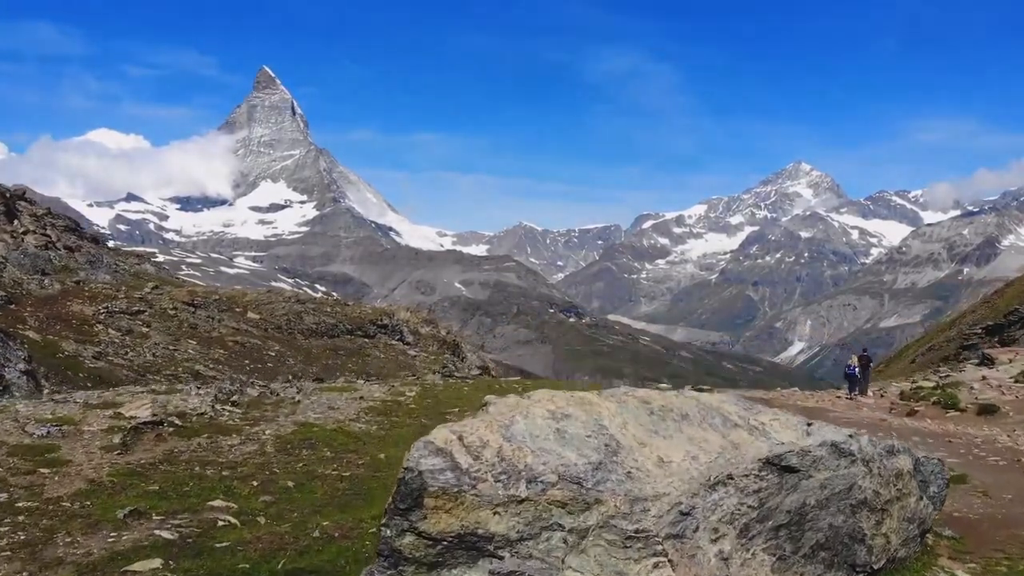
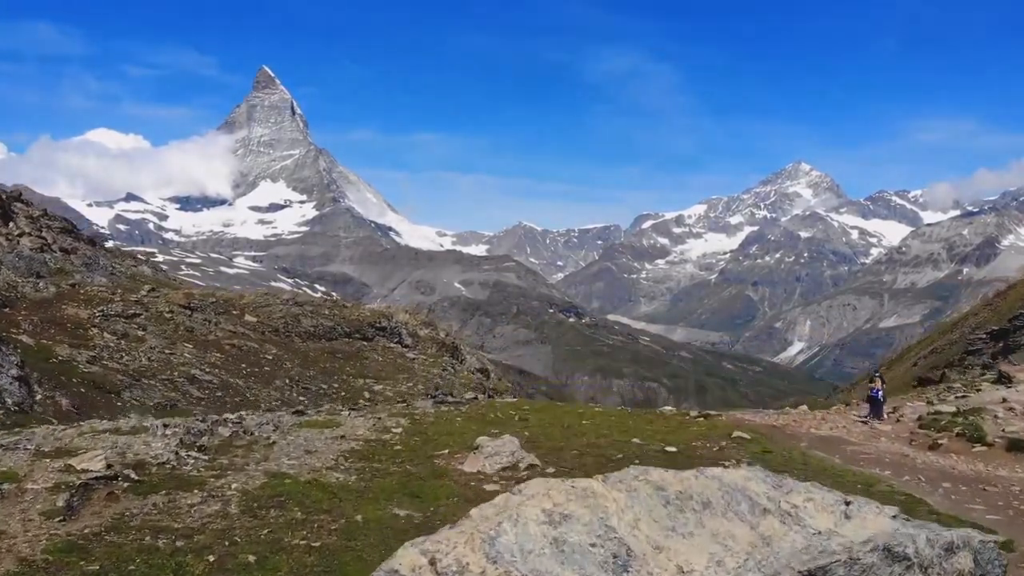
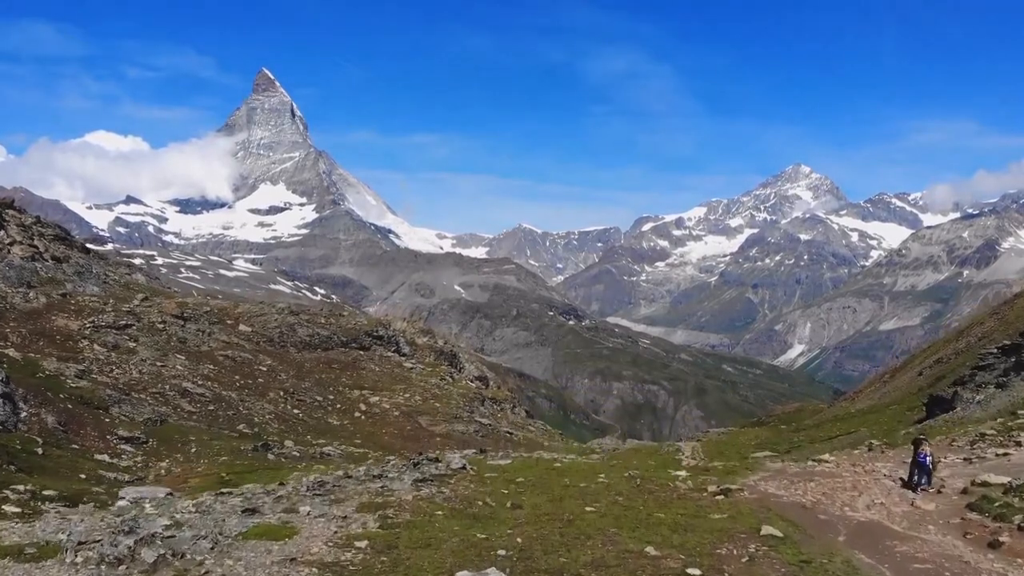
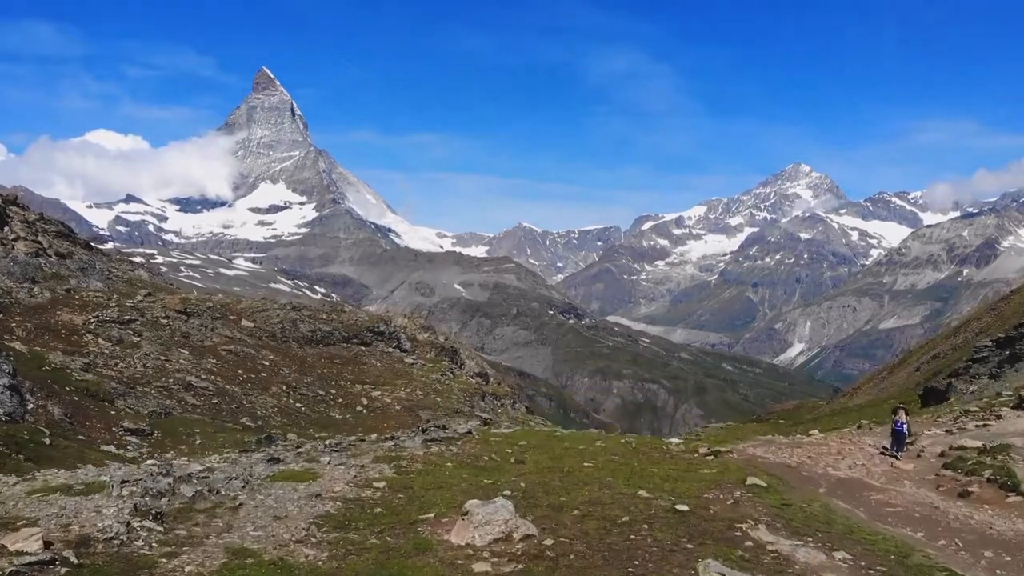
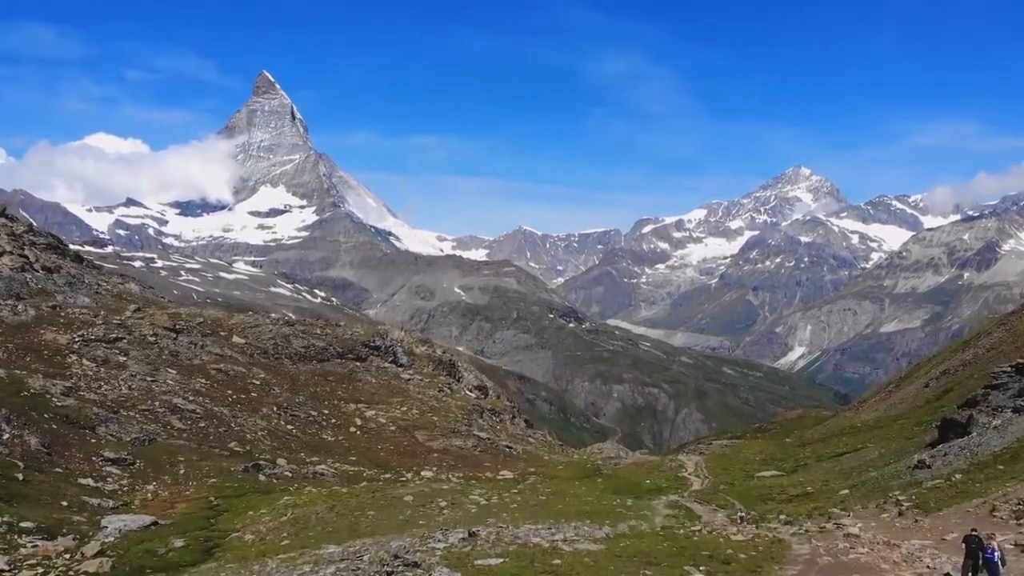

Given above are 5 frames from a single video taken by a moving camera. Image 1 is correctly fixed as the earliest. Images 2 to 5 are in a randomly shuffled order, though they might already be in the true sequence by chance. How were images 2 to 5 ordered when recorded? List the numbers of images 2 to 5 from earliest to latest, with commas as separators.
2, 4, 3, 5
